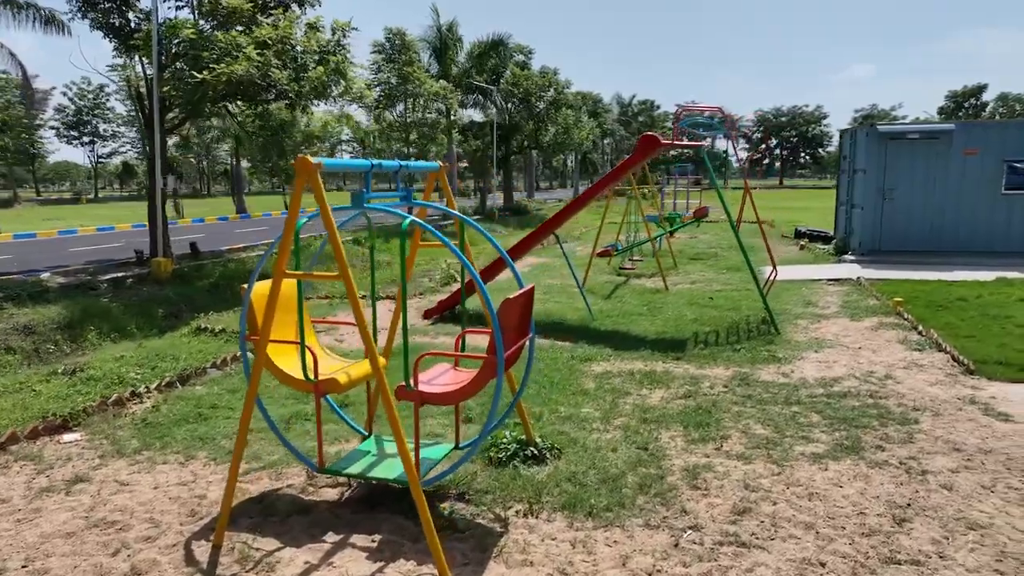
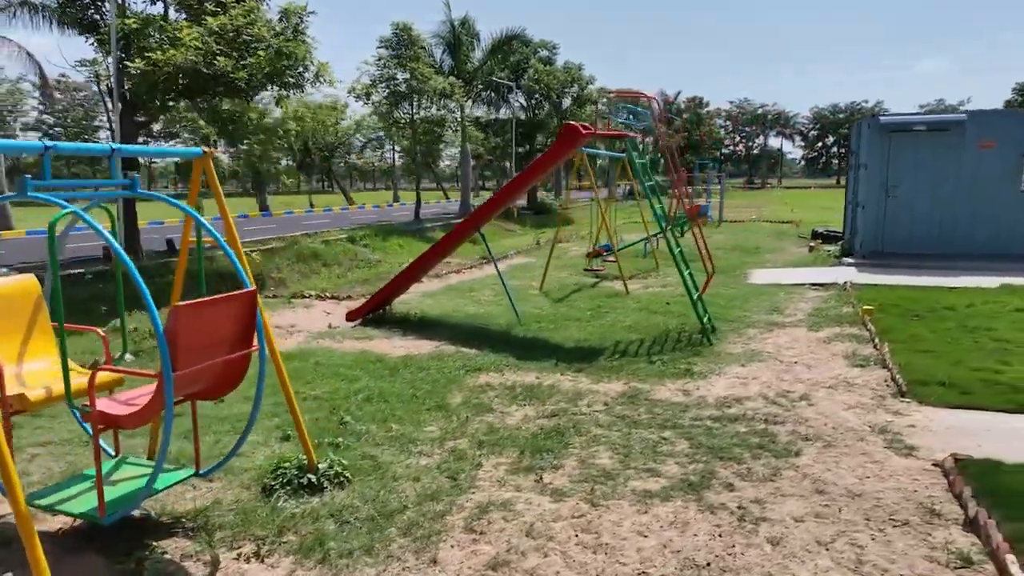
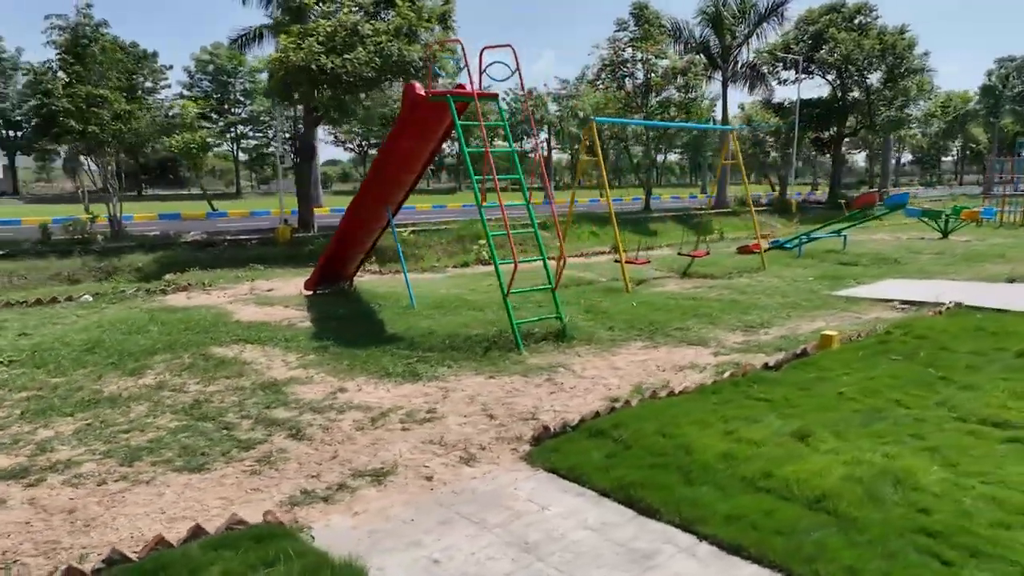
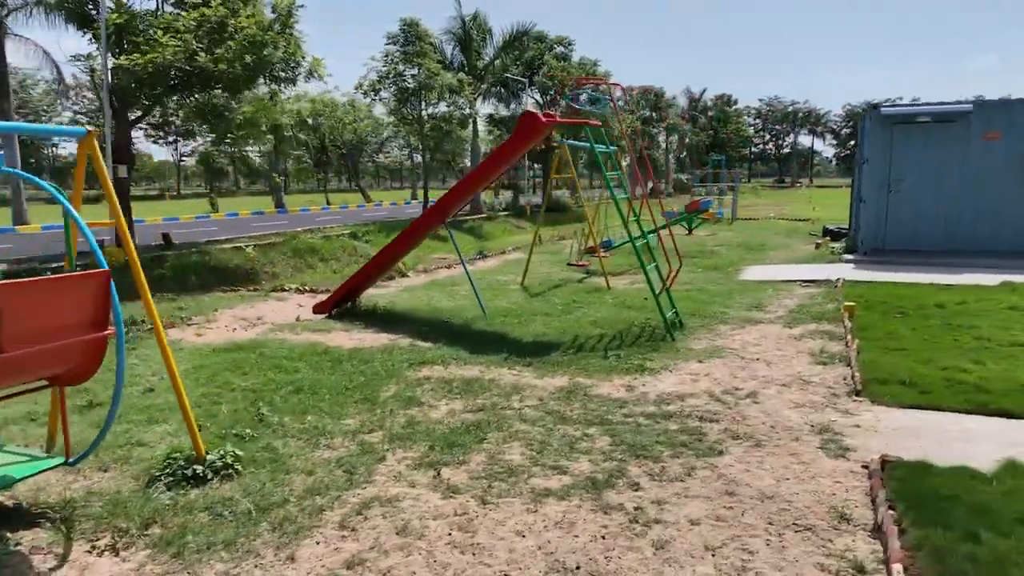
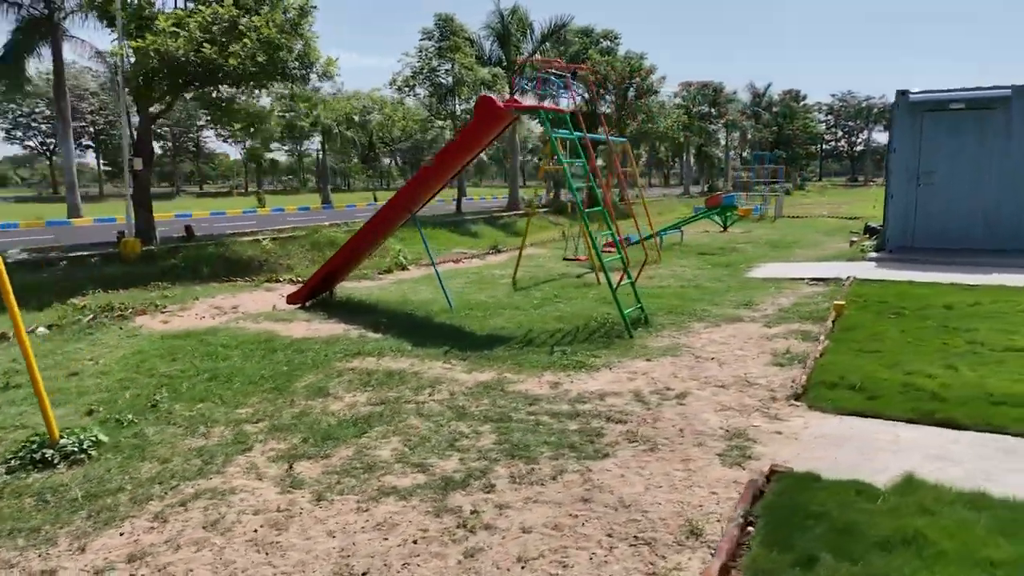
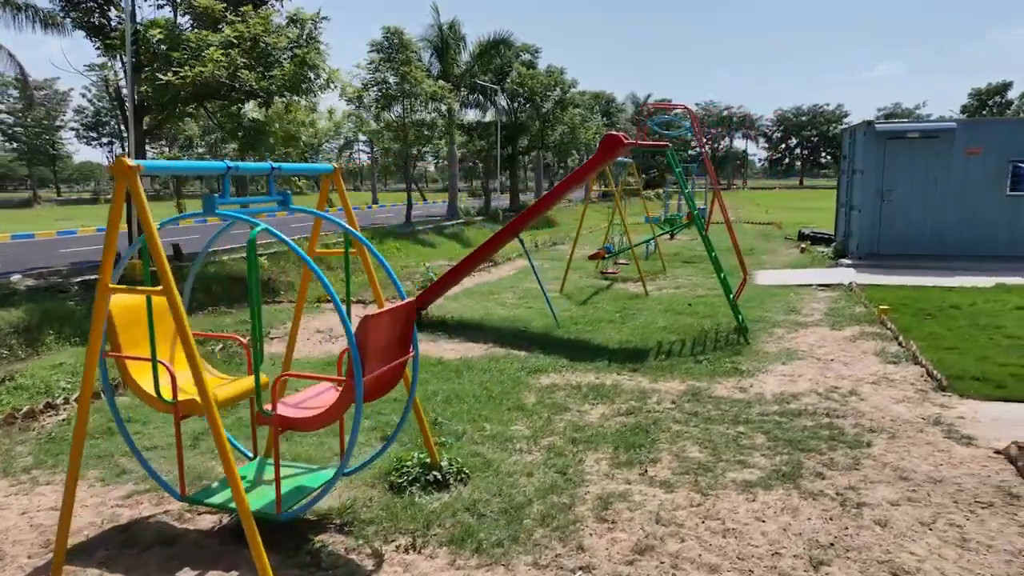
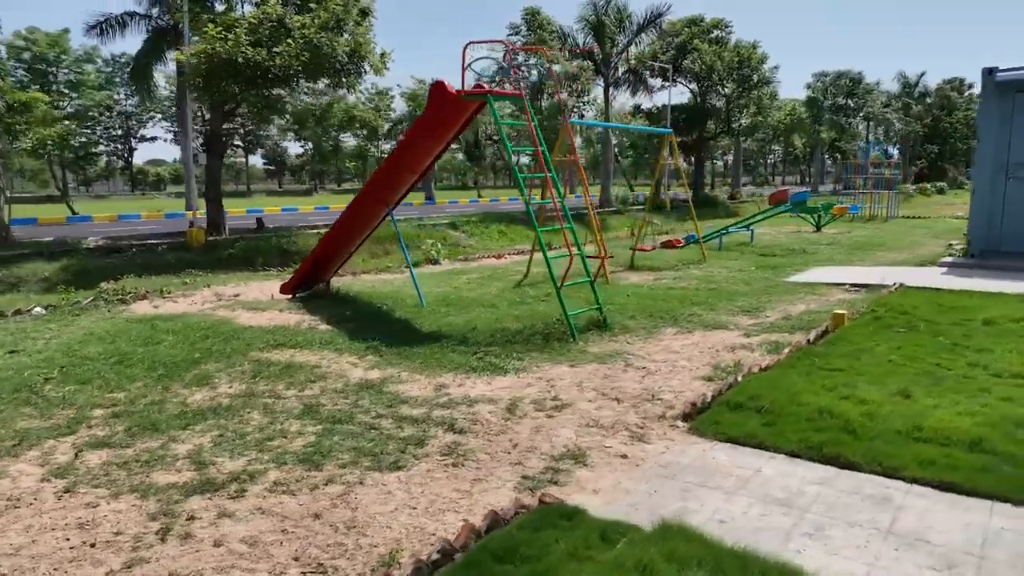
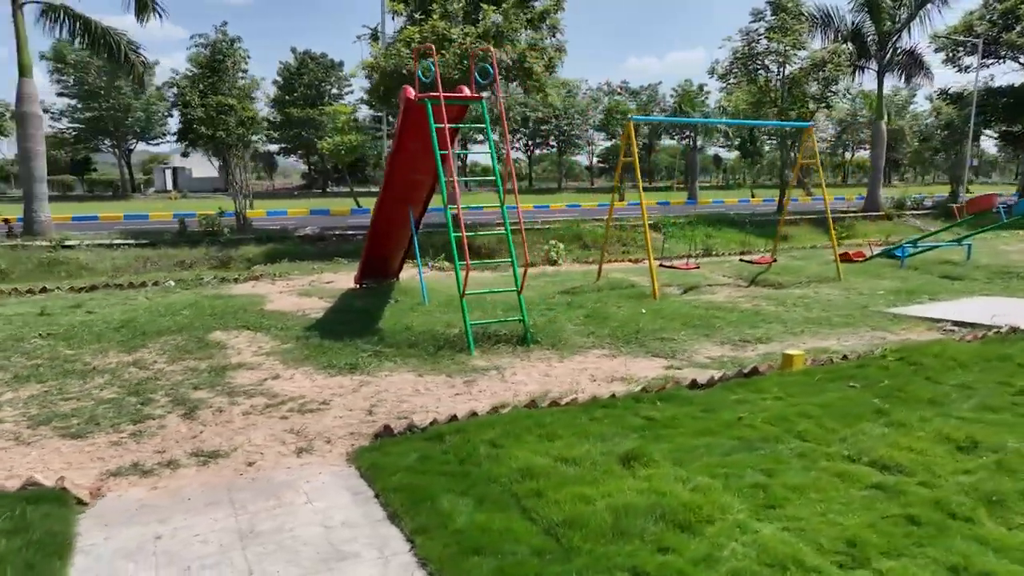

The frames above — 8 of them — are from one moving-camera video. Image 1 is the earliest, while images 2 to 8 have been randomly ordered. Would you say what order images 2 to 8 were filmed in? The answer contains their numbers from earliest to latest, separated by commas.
6, 2, 4, 5, 7, 3, 8
